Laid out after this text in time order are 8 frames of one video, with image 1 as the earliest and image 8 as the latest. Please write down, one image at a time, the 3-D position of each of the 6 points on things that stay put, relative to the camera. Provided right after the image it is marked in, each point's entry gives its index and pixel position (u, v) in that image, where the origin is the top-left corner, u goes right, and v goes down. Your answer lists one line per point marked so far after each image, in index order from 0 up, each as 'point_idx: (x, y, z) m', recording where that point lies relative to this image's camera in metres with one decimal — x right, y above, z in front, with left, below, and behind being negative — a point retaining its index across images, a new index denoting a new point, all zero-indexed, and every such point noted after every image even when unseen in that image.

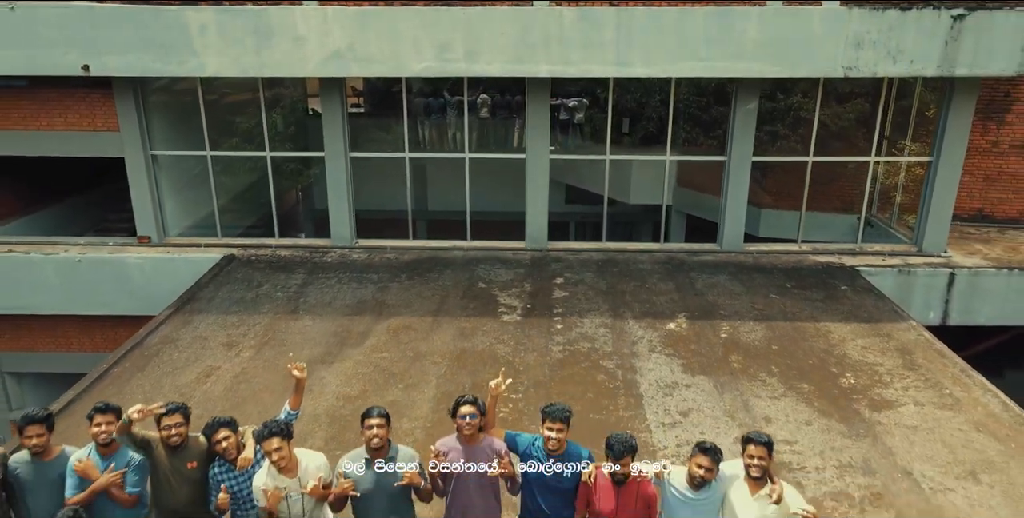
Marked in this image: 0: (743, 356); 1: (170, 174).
0: (+2.0, -0.8, +7.5) m
1: (-4.3, +1.1, +10.8) m
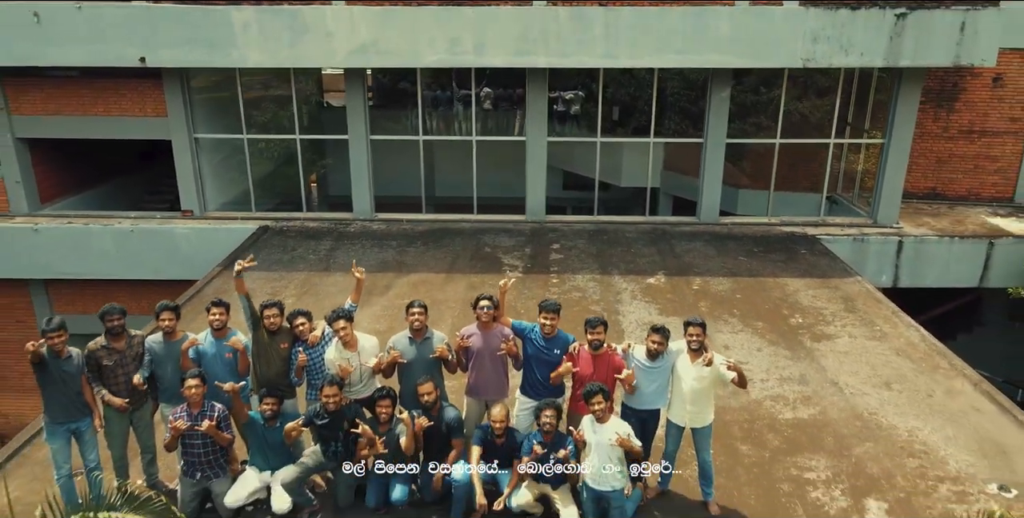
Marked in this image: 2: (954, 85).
0: (+2.1, -0.4, +8.8) m
1: (-4.3, +1.5, +12.2) m
2: (+6.4, +2.5, +12.2) m
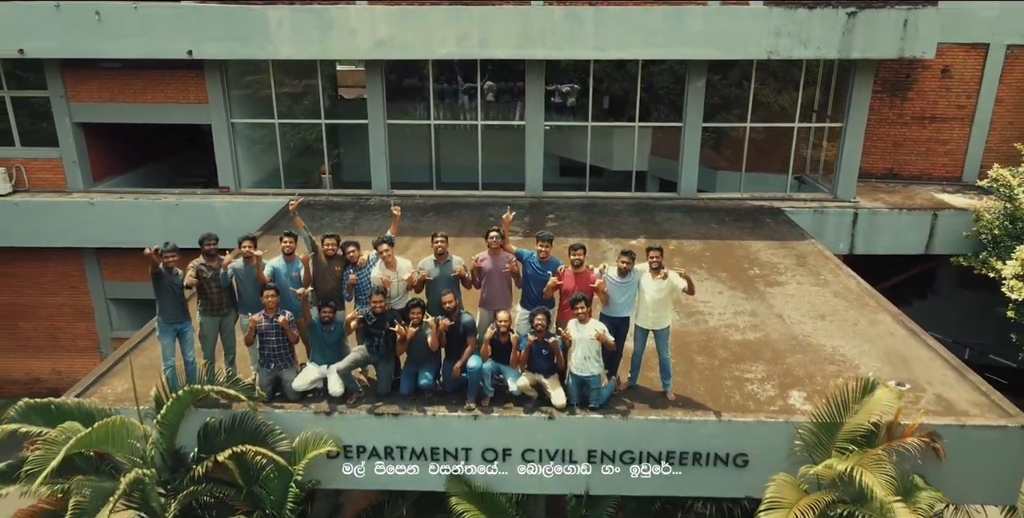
0: (+2.1, 0.0, +10.4) m
1: (-4.3, +1.9, +13.7) m
2: (+6.4, +3.0, +13.7) m
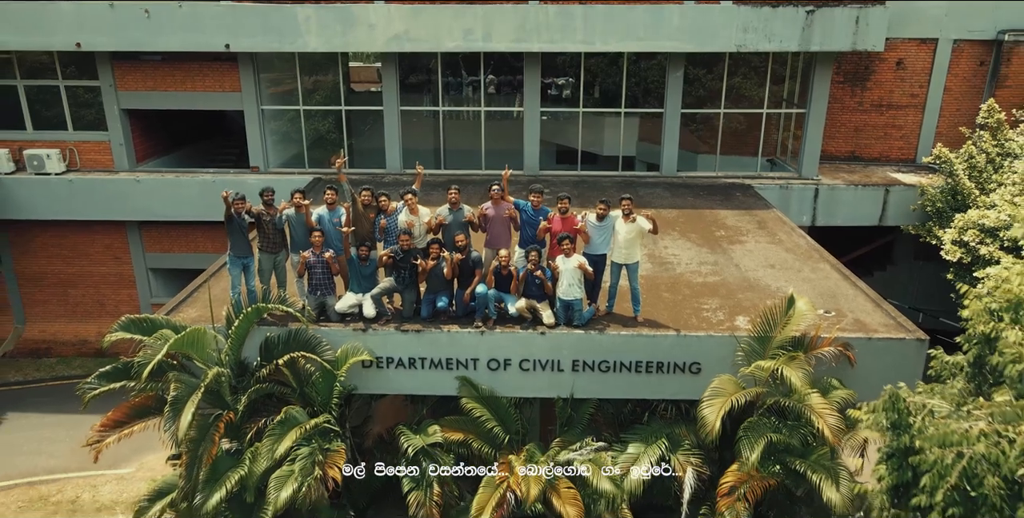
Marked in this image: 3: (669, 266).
0: (+2.1, +0.5, +12.0) m
1: (-4.3, +2.4, +15.3) m
2: (+6.4, +3.4, +15.3) m
3: (+1.8, -0.1, +10.0) m
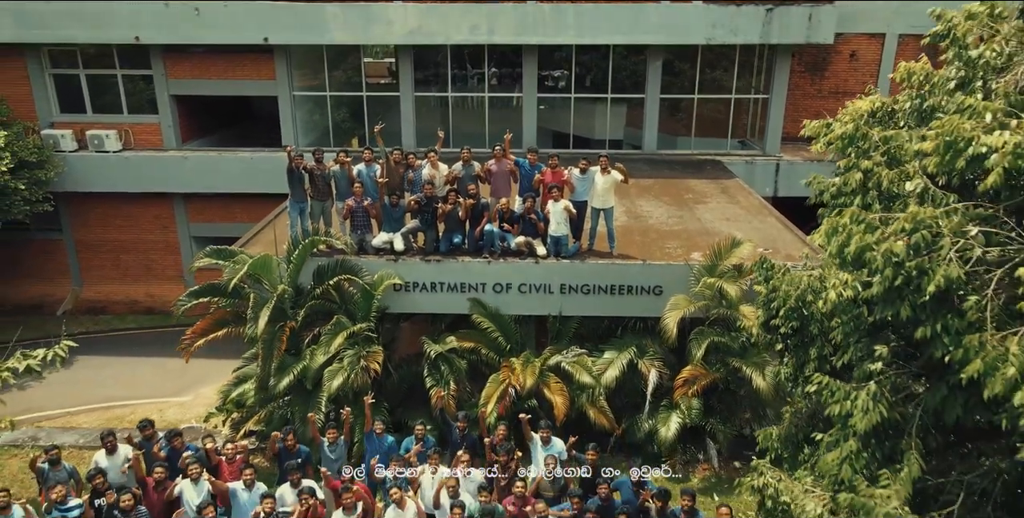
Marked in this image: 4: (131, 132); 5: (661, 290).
0: (+2.1, +1.2, +14.1) m
1: (-4.3, +3.1, +17.4) m
2: (+6.4, +4.1, +17.4) m
3: (+1.9, +0.6, +12.2) m
4: (-7.7, +2.6, +17.2) m
5: (+1.8, -0.4, +10.2) m
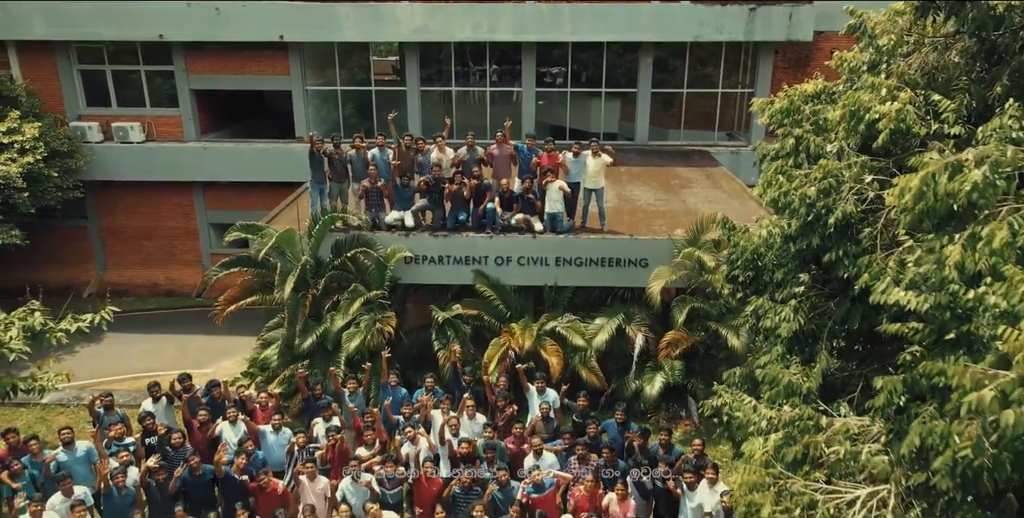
0: (+2.1, +1.5, +15.2) m
1: (-4.3, +3.4, +18.5) m
2: (+6.4, +4.4, +18.5) m
3: (+1.9, +0.9, +13.2) m
4: (-7.7, +2.9, +18.3) m
5: (+1.8, 0.0, +11.3) m
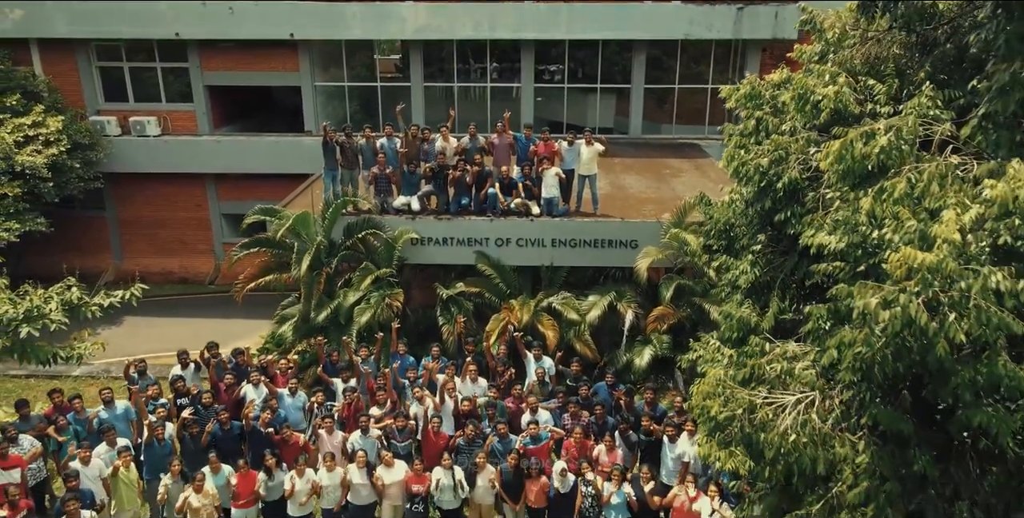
0: (+2.1, +1.8, +16.0) m
1: (-4.3, +3.7, +19.3) m
2: (+6.4, +4.7, +19.4) m
3: (+1.8, +1.2, +14.1) m
4: (-7.7, +3.2, +19.1) m
5: (+1.8, +0.2, +12.1) m
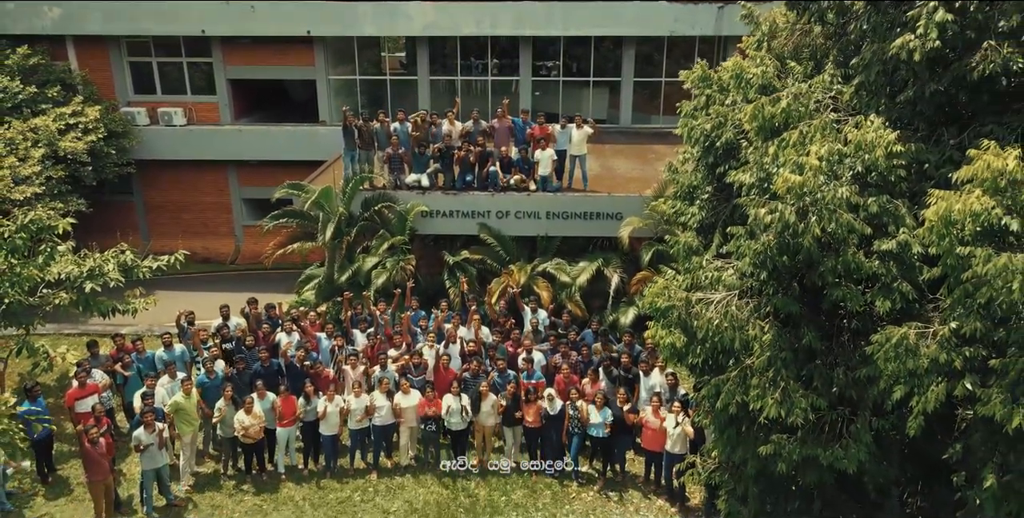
0: (+2.0, +2.3, +17.5) m
1: (-4.3, +4.2, +20.9) m
2: (+6.3, +5.2, +20.9) m
3: (+1.8, +1.6, +15.6) m
4: (-7.7, +3.6, +20.7) m
5: (+1.7, +0.7, +13.6) m
